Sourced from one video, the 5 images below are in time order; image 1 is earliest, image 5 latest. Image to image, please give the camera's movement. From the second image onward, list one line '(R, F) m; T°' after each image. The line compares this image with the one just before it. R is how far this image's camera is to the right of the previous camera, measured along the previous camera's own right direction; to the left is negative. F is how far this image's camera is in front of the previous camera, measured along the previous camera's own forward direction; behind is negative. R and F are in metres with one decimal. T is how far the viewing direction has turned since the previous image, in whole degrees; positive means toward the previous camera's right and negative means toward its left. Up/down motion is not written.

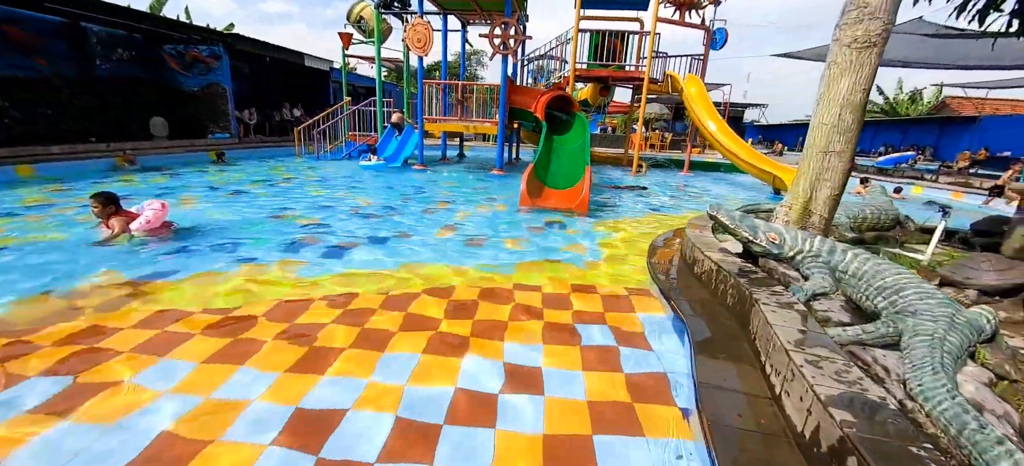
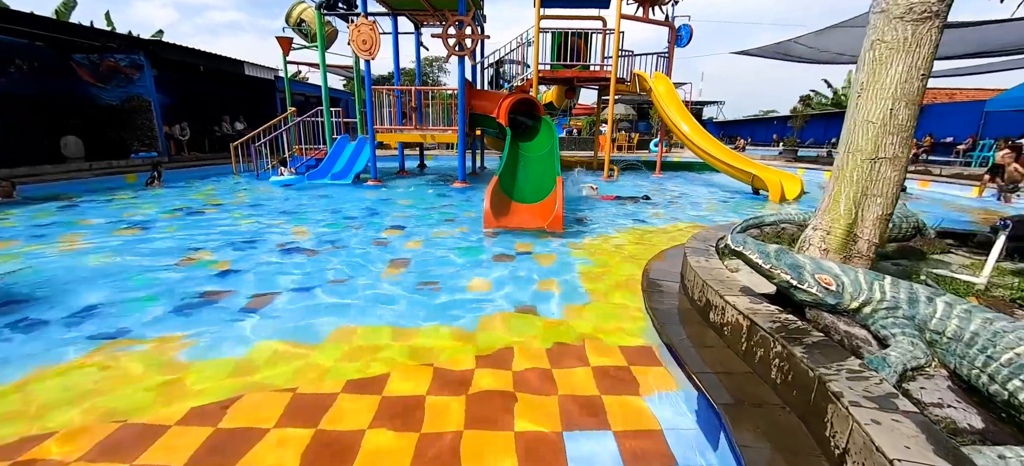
(+0.1, +0.8) m; +4°
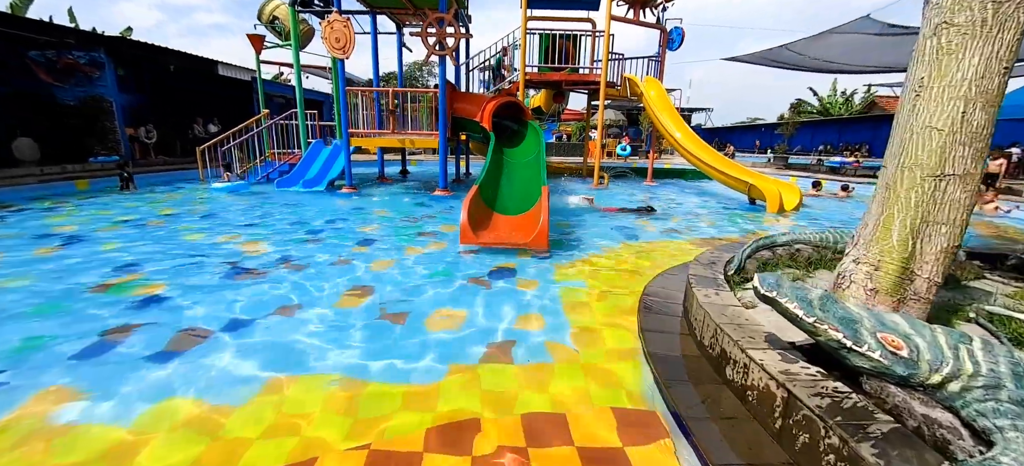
(+0.1, +0.5) m; +1°
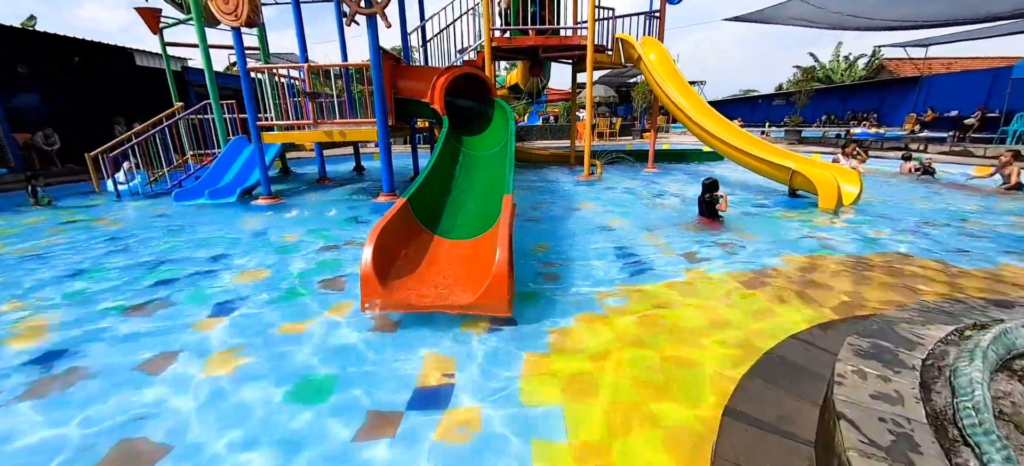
(+0.4, +1.9) m; +1°
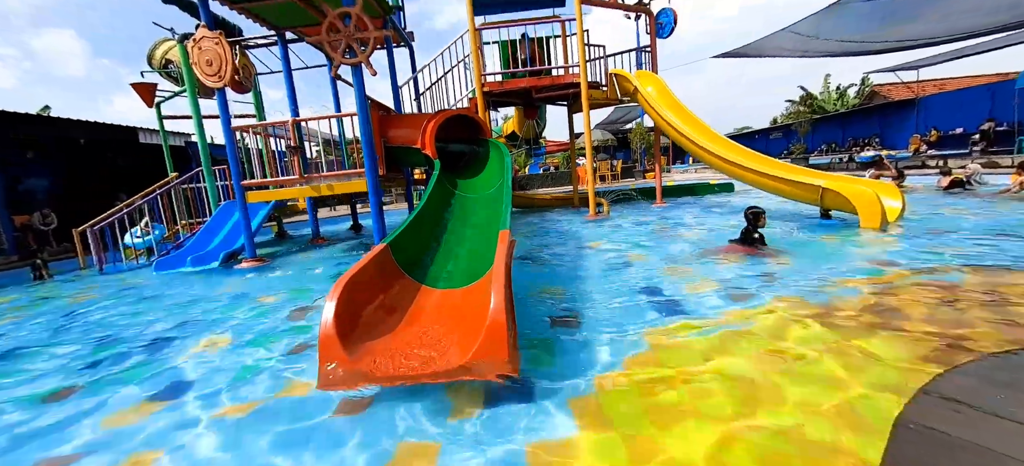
(0.0, +0.6) m; -1°
